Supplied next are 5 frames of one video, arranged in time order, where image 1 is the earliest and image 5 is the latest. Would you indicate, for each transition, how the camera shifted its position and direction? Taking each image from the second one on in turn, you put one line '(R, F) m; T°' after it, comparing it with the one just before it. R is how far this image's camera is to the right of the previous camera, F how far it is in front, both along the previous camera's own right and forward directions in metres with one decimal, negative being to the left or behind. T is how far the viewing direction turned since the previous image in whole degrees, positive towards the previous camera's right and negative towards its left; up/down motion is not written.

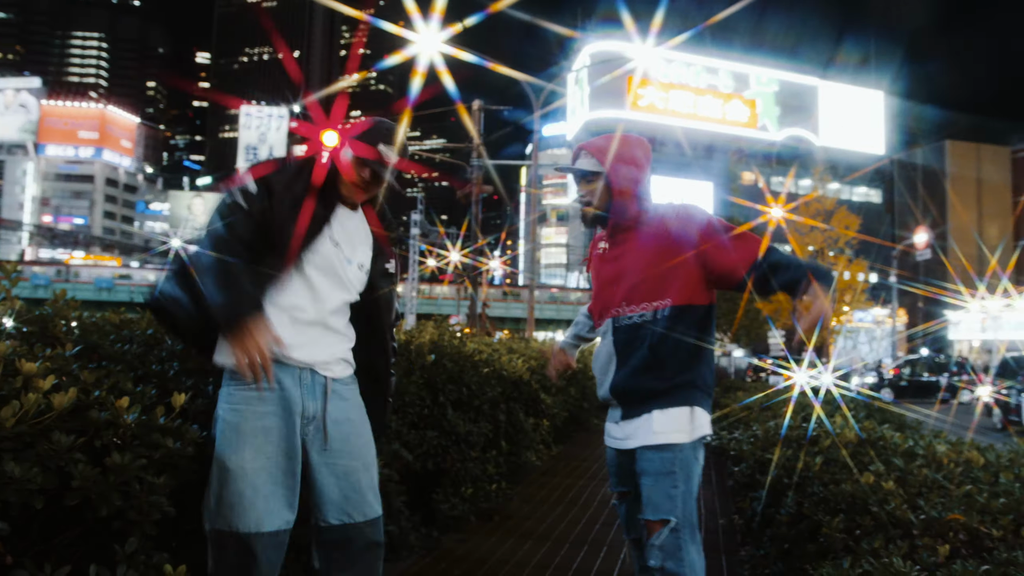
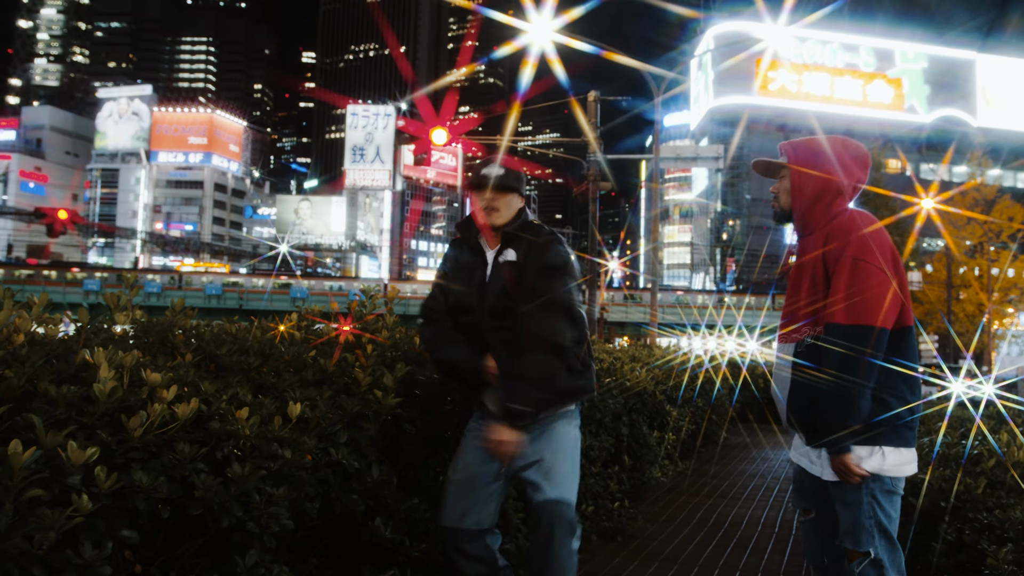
(+0.4, +0.6) m; -9°
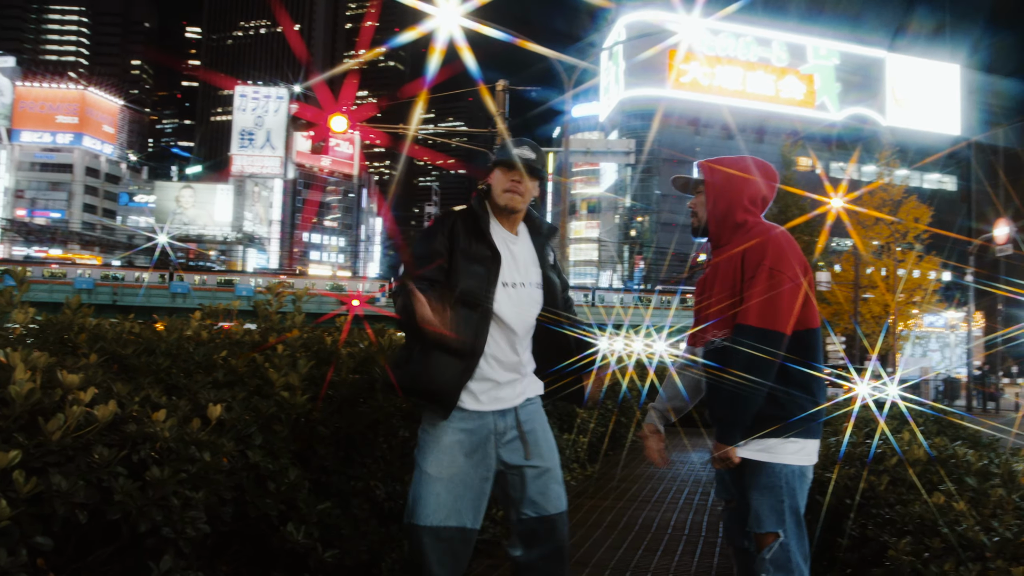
(-0.4, +0.4) m; +8°
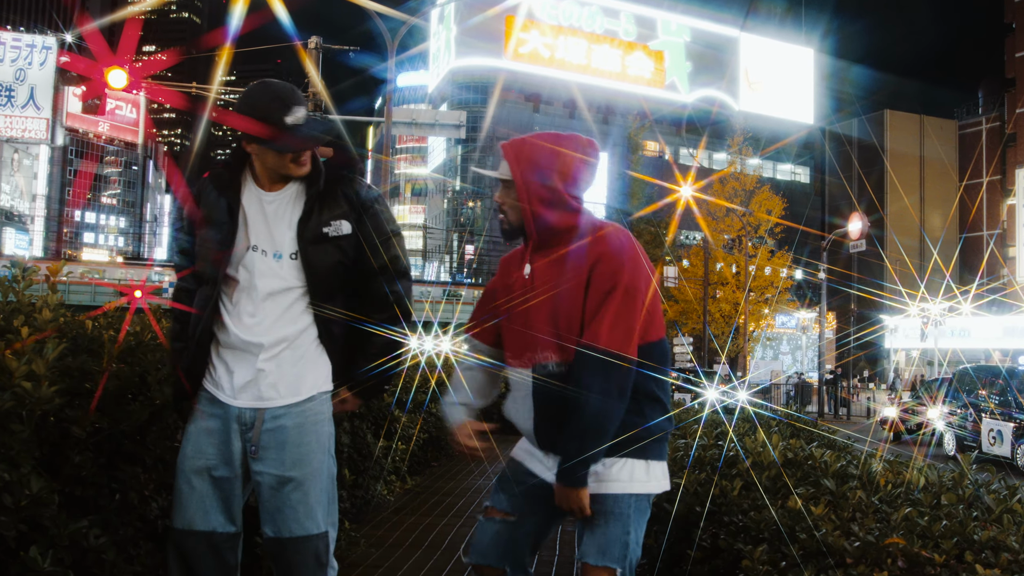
(-0.2, +0.9) m; +11°
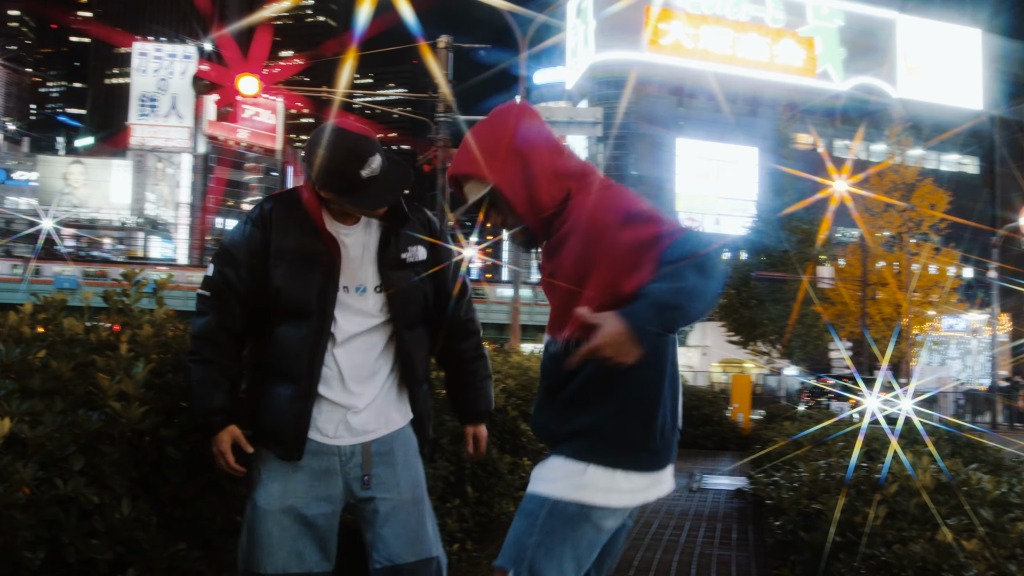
(+0.1, +0.2) m; -8°
